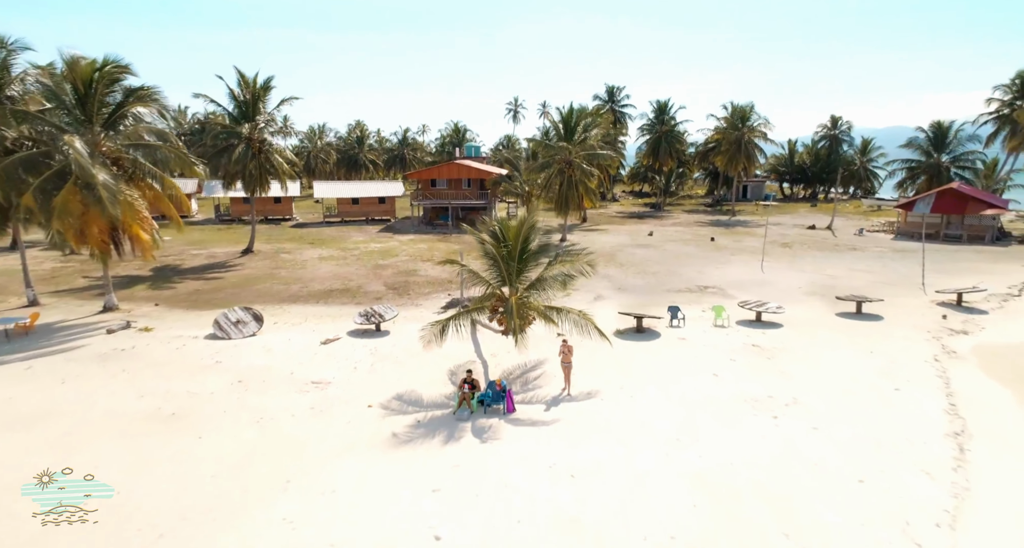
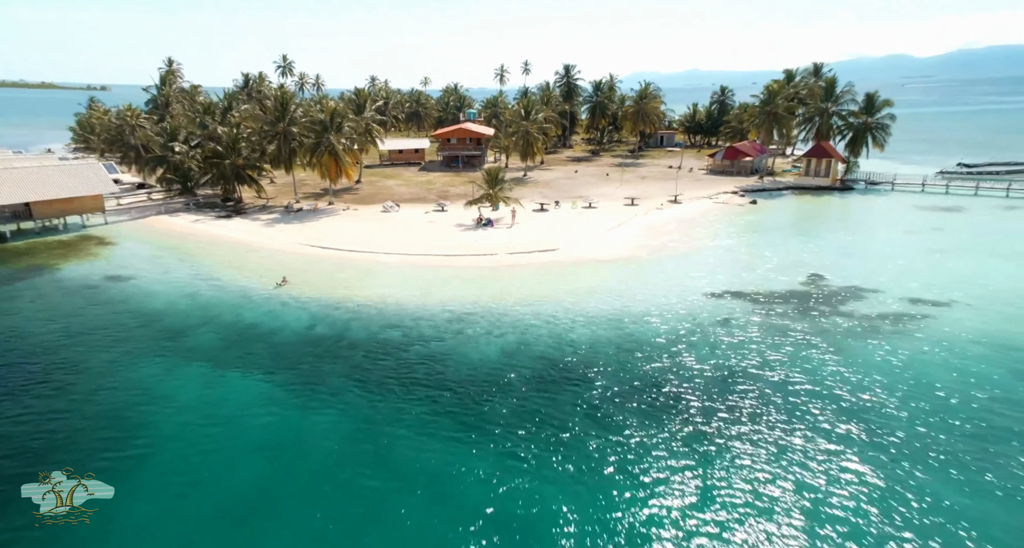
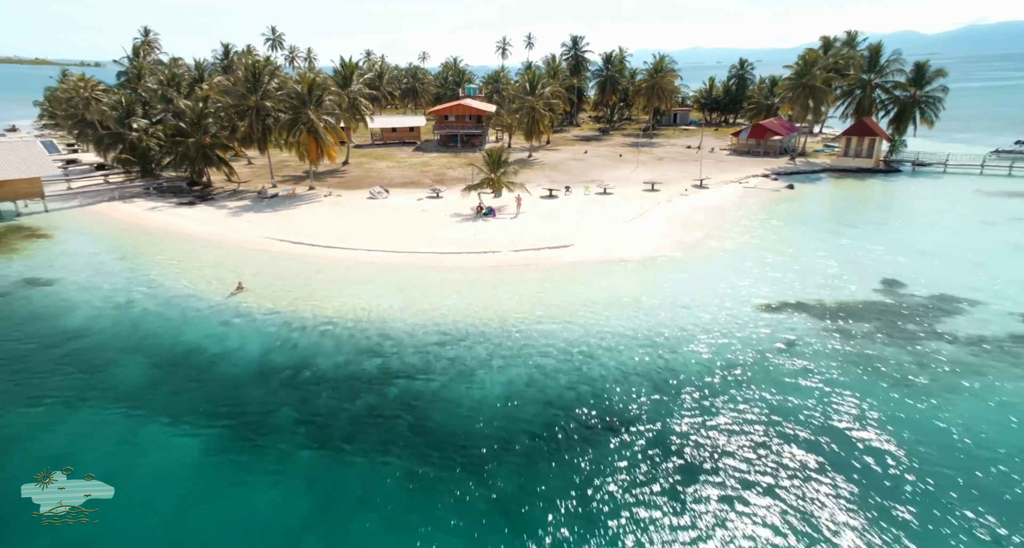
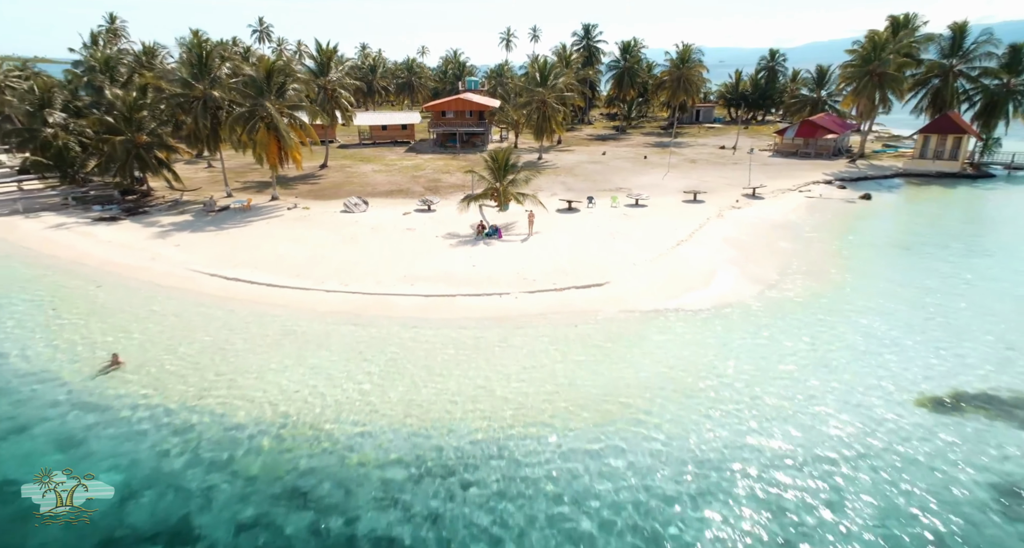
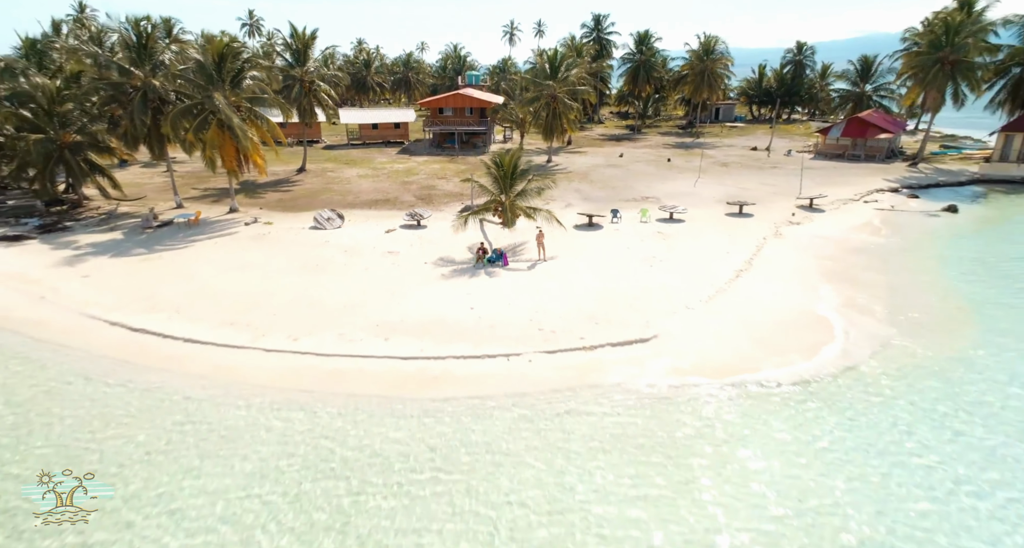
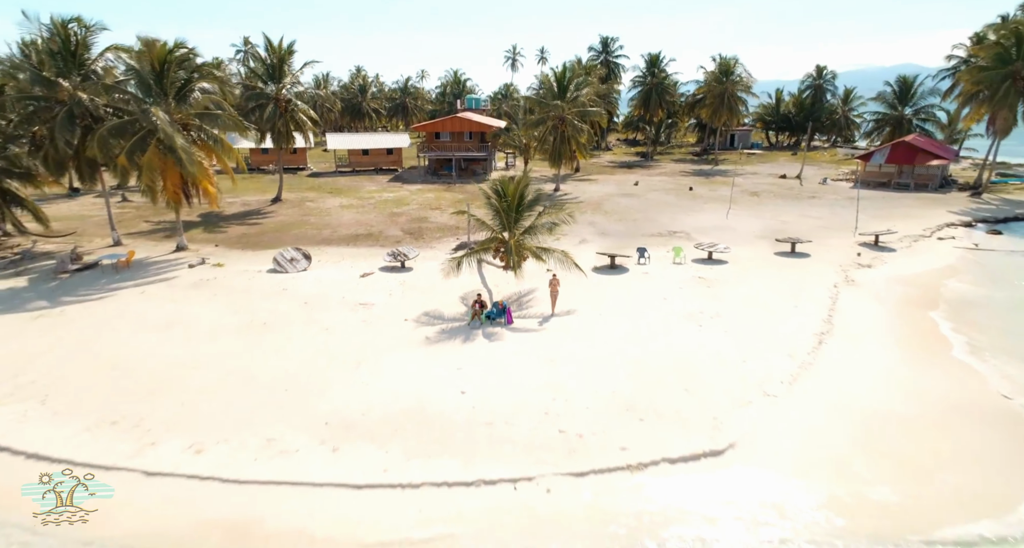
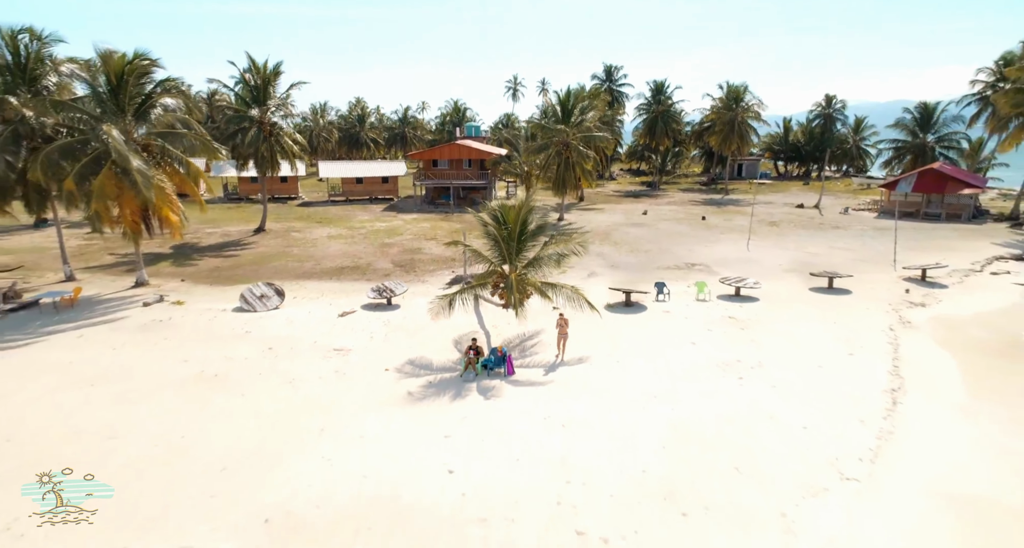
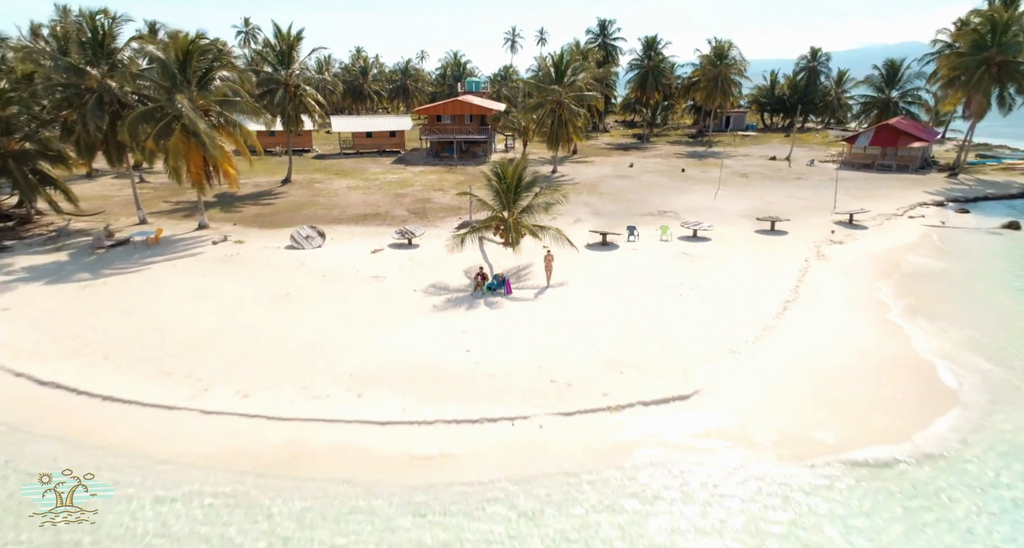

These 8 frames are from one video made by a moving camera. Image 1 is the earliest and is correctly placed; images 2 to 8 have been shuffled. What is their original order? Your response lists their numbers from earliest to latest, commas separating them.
7, 6, 8, 5, 4, 3, 2
